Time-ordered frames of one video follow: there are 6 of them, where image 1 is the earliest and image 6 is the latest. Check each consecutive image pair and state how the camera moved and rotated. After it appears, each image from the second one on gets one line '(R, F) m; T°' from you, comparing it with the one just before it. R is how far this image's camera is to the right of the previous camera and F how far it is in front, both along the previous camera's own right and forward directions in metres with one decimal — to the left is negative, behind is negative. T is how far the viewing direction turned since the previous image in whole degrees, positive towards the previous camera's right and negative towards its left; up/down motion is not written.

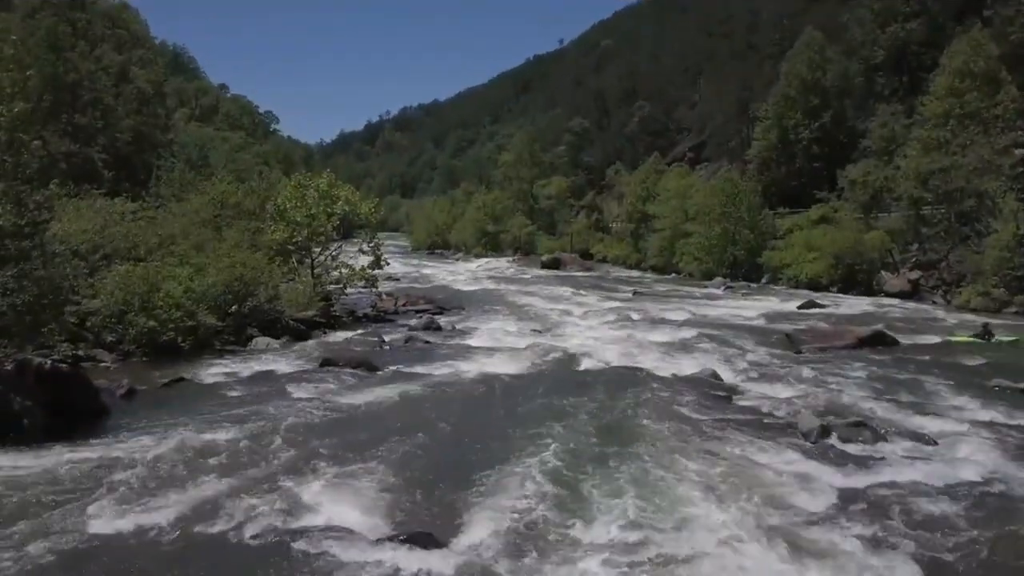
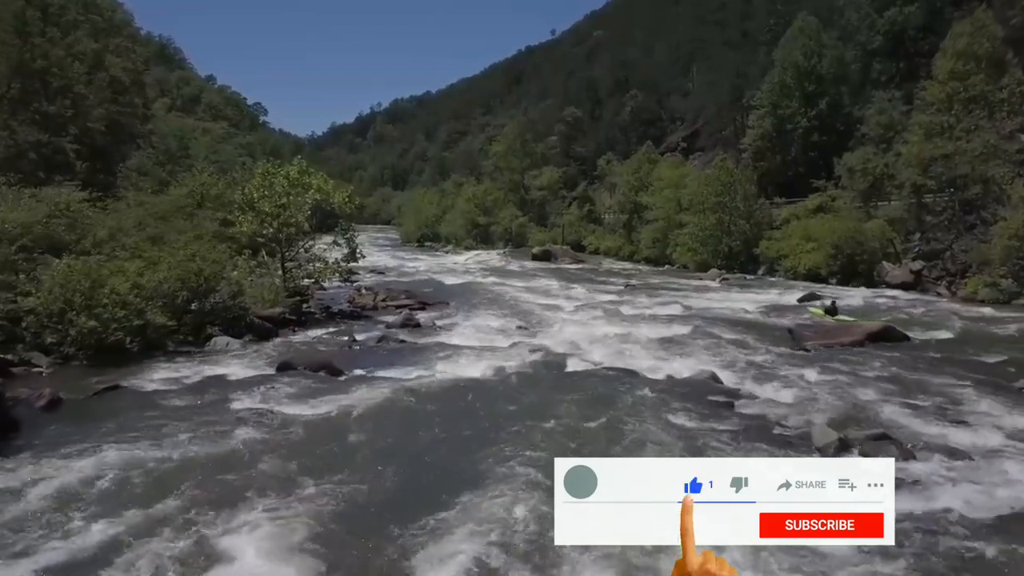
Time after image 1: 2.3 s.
(+0.1, +0.7) m; 0°
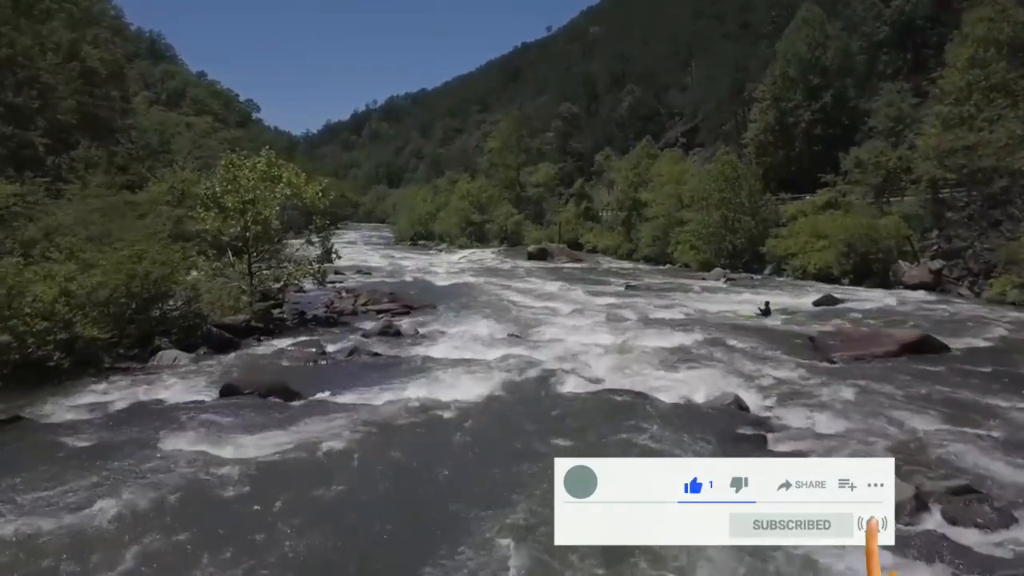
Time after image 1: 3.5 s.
(+0.1, +1.0) m; 0°
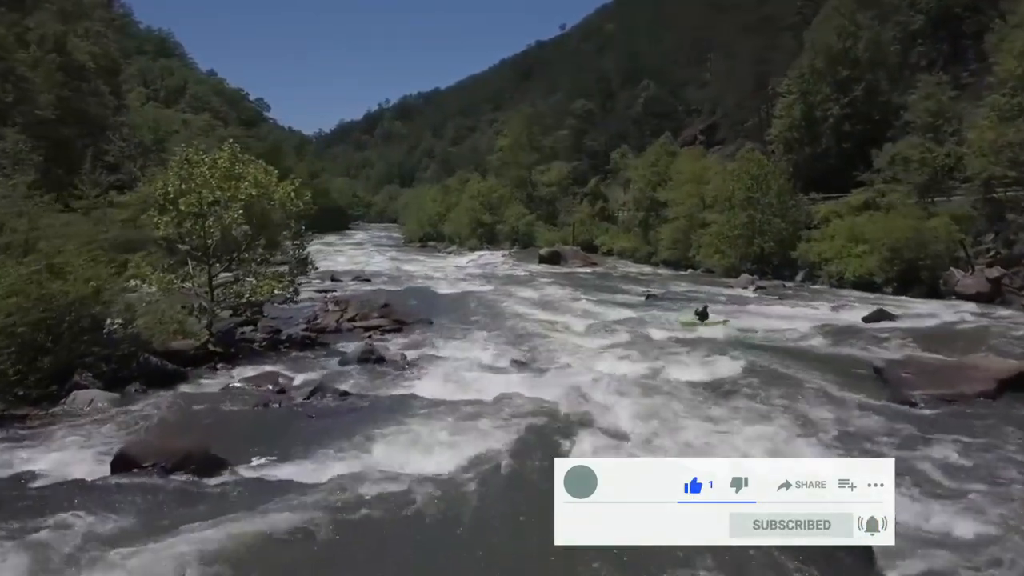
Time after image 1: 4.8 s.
(+0.1, +1.4) m; -1°
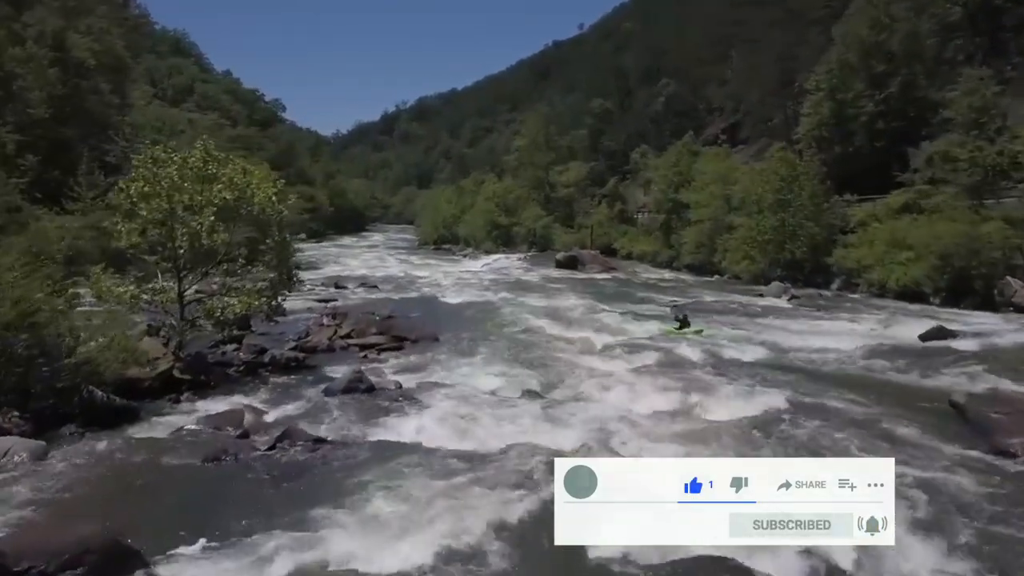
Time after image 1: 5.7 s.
(0.0, +1.0) m; -1°
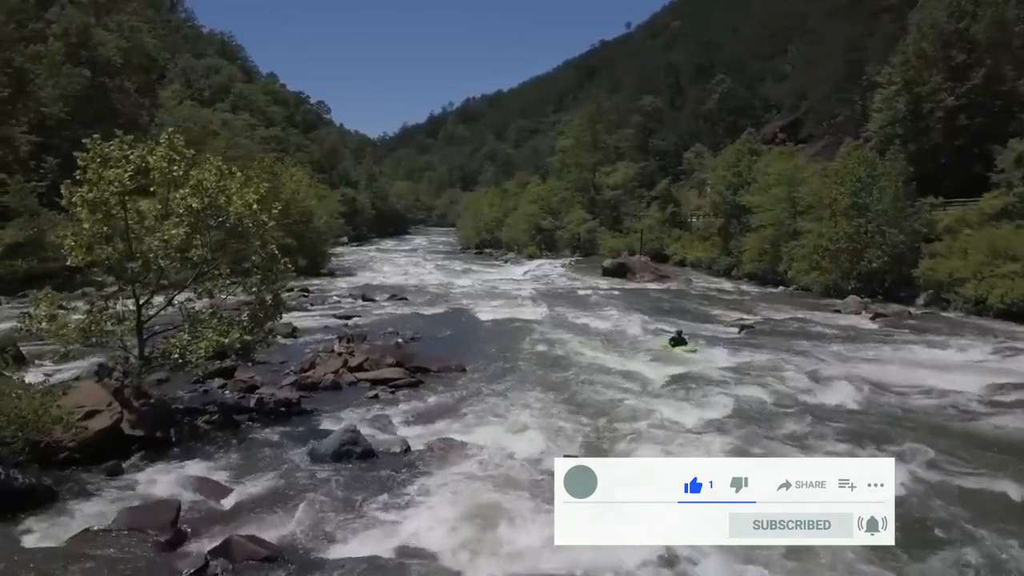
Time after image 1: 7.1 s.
(0.0, +1.5) m; -3°
